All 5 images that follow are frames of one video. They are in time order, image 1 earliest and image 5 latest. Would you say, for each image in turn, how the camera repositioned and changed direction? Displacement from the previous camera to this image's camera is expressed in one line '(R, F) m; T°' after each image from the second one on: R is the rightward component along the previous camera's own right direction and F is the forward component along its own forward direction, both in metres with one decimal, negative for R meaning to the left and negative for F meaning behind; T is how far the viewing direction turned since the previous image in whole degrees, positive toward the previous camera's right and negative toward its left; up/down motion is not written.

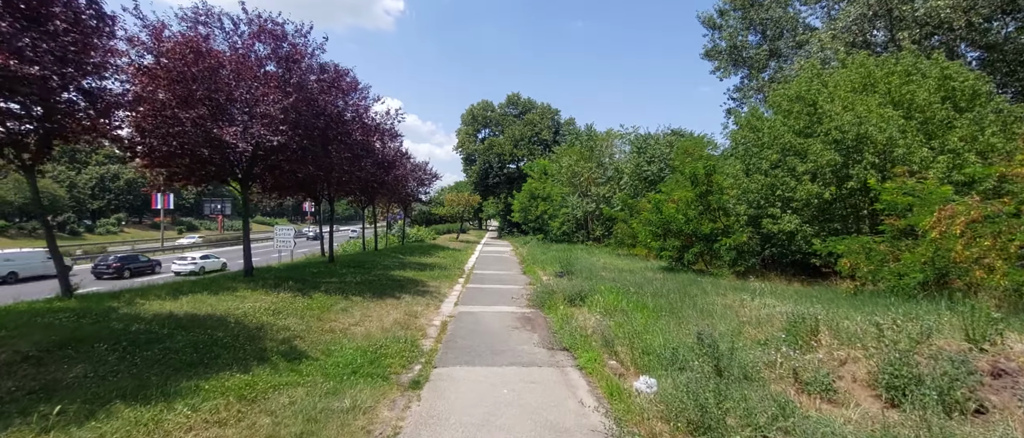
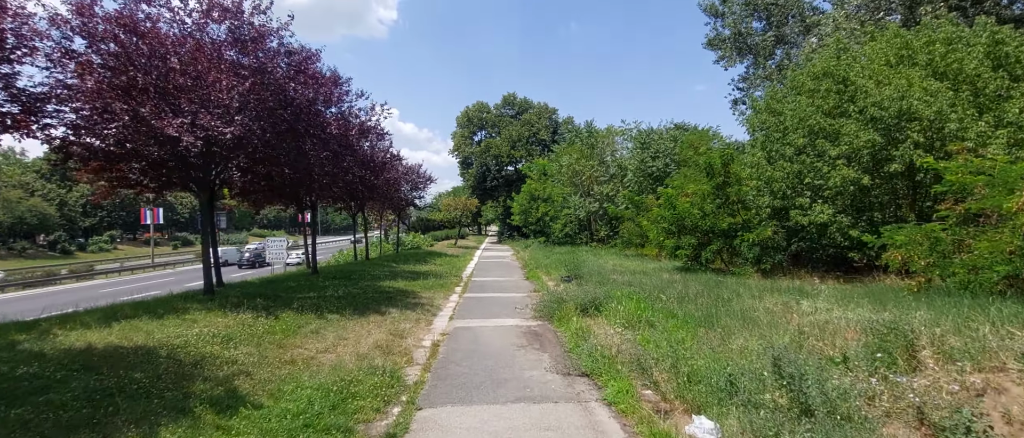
(0.0, +1.5) m; 0°
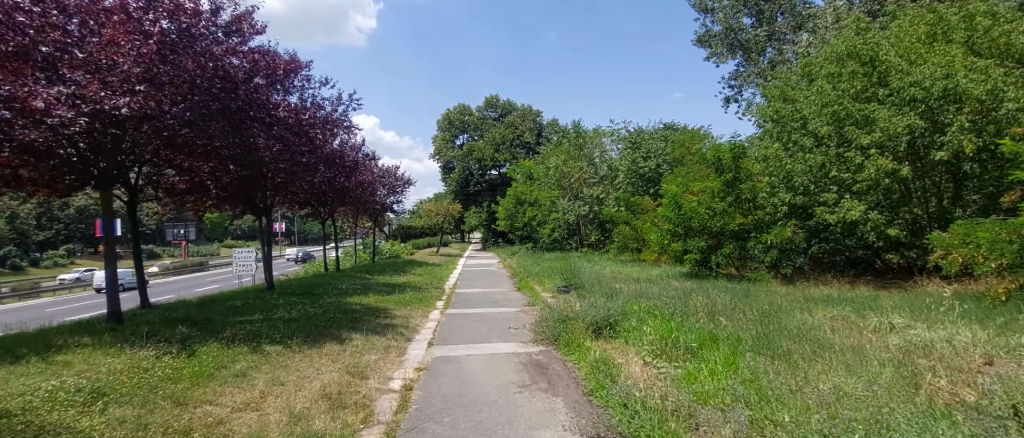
(-0.2, +1.9) m; +2°
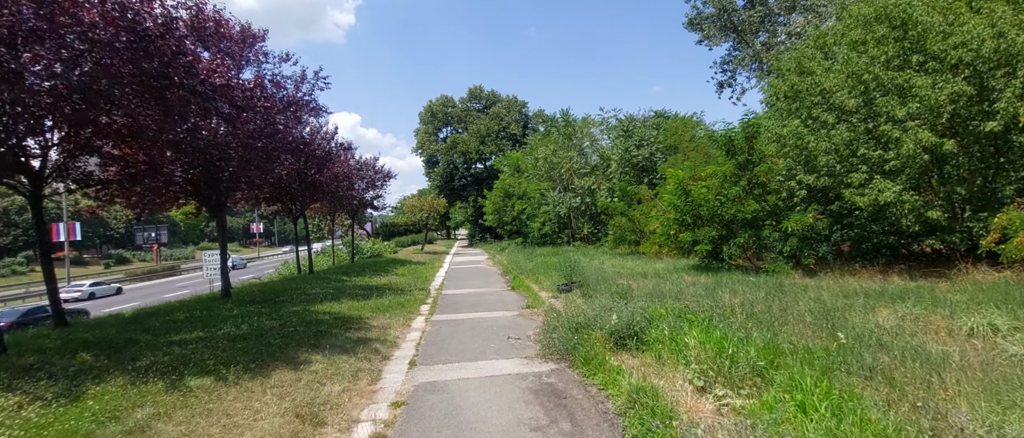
(-0.2, +1.6) m; +2°
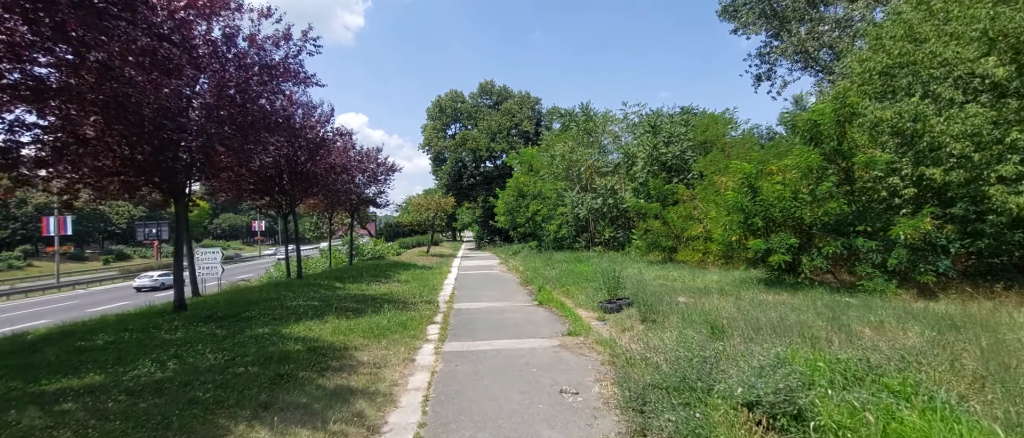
(-0.5, +2.6) m; -1°
